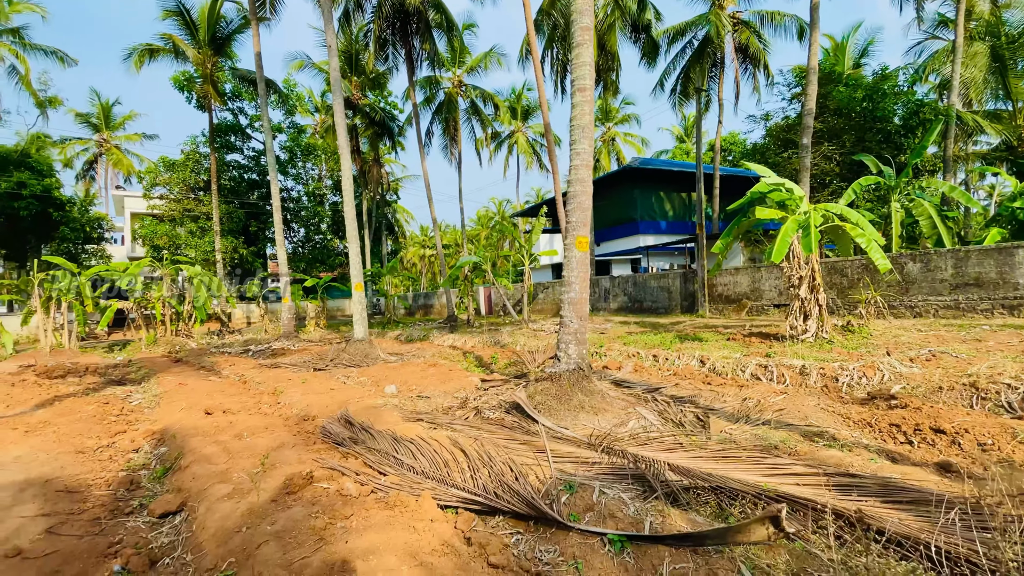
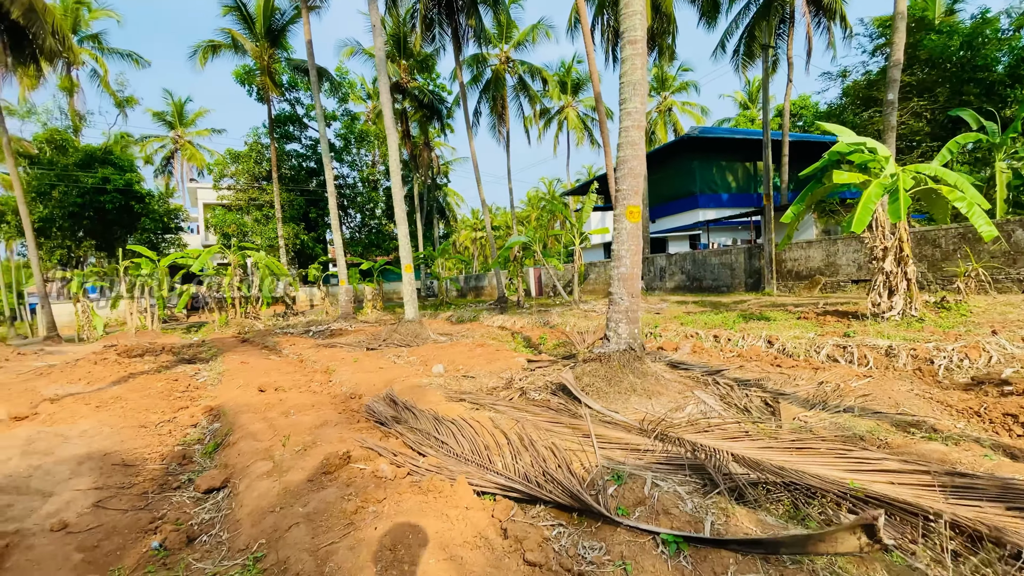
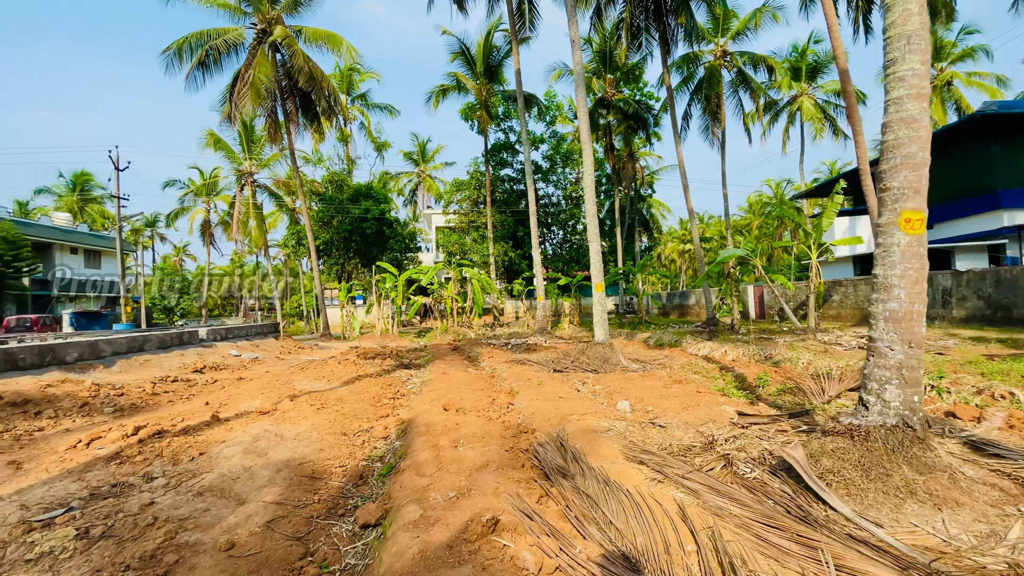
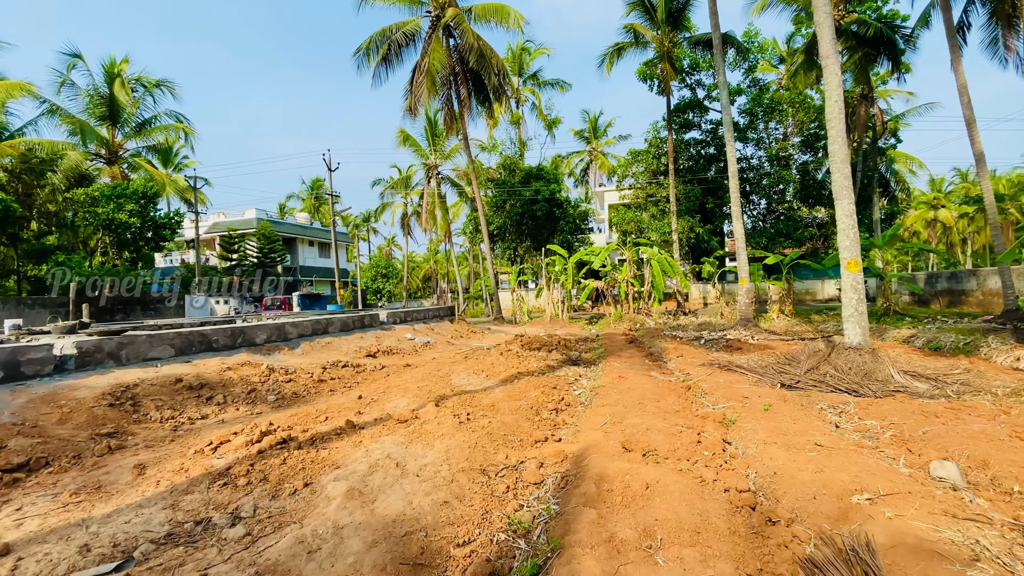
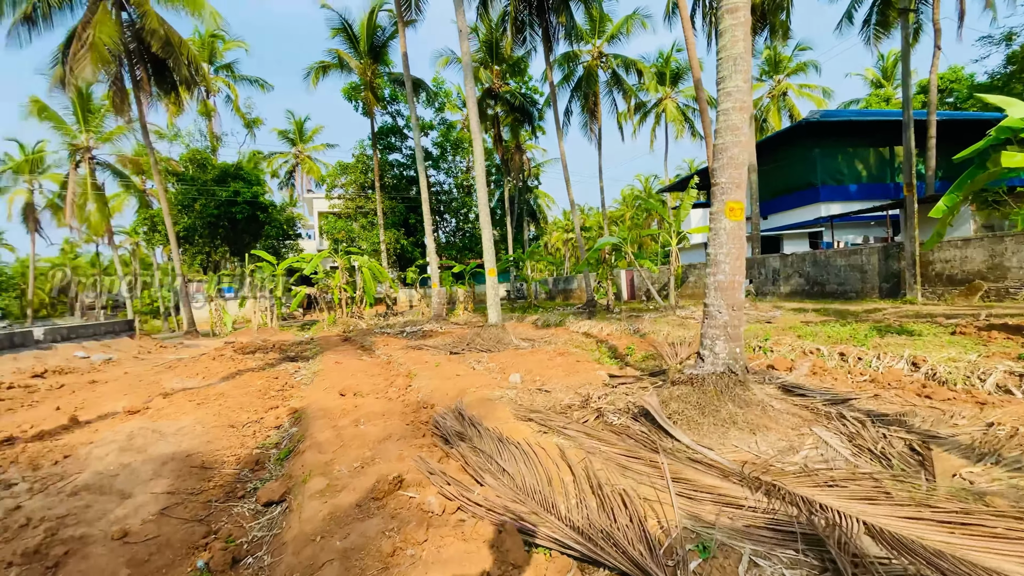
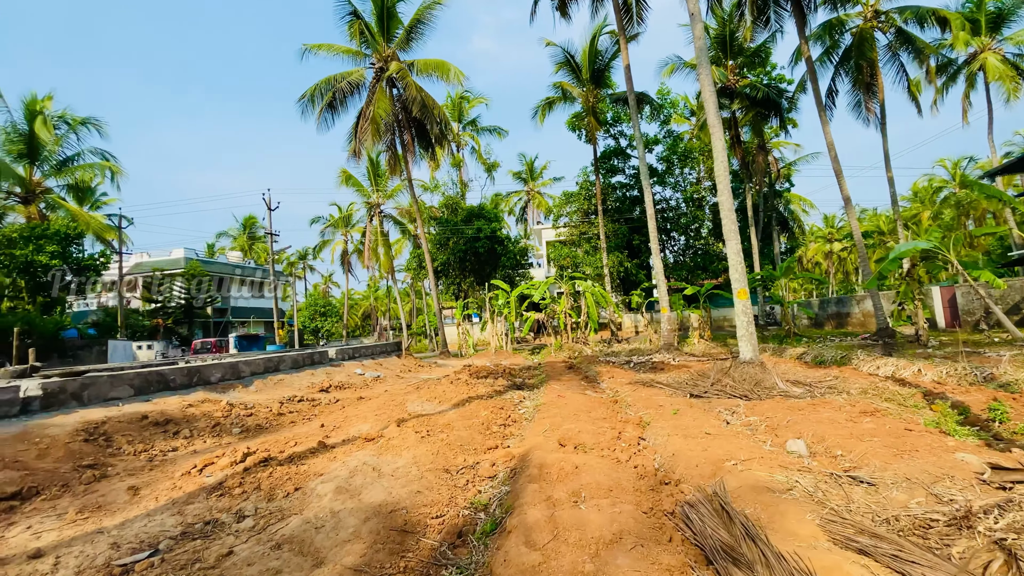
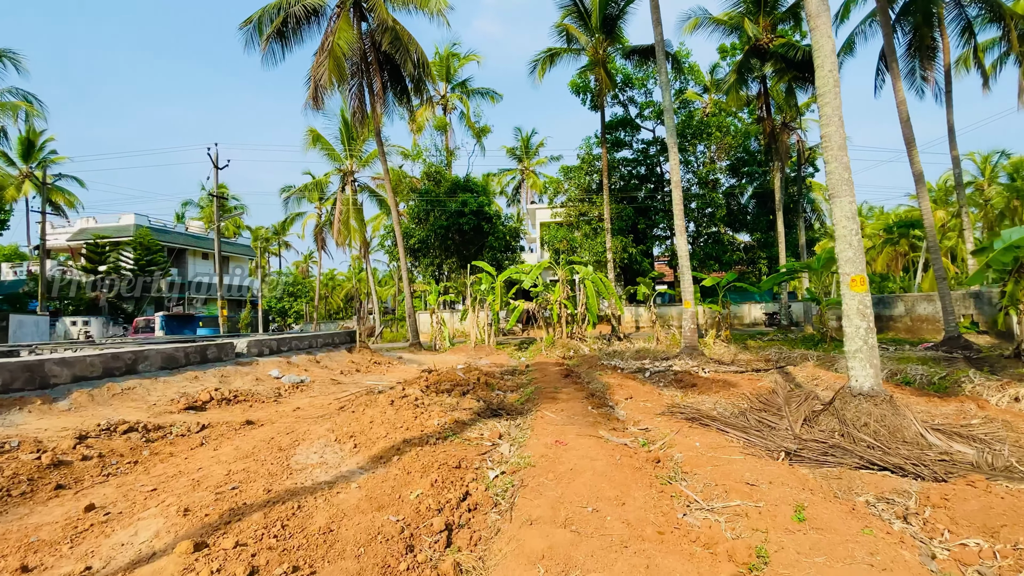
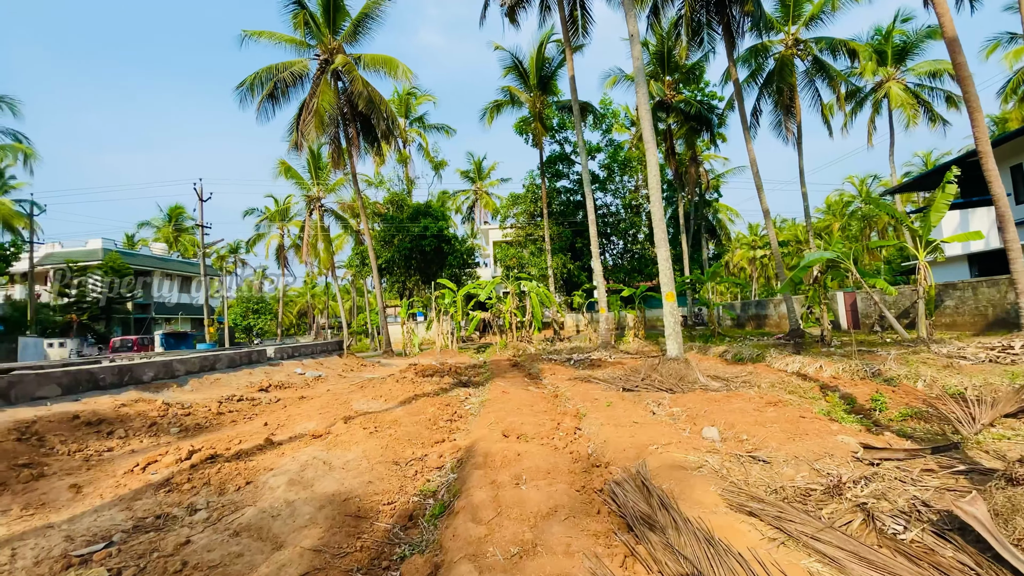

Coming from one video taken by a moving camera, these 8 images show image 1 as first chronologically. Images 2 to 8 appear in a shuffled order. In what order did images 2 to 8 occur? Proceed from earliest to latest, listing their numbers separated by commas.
2, 5, 3, 8, 6, 4, 7
